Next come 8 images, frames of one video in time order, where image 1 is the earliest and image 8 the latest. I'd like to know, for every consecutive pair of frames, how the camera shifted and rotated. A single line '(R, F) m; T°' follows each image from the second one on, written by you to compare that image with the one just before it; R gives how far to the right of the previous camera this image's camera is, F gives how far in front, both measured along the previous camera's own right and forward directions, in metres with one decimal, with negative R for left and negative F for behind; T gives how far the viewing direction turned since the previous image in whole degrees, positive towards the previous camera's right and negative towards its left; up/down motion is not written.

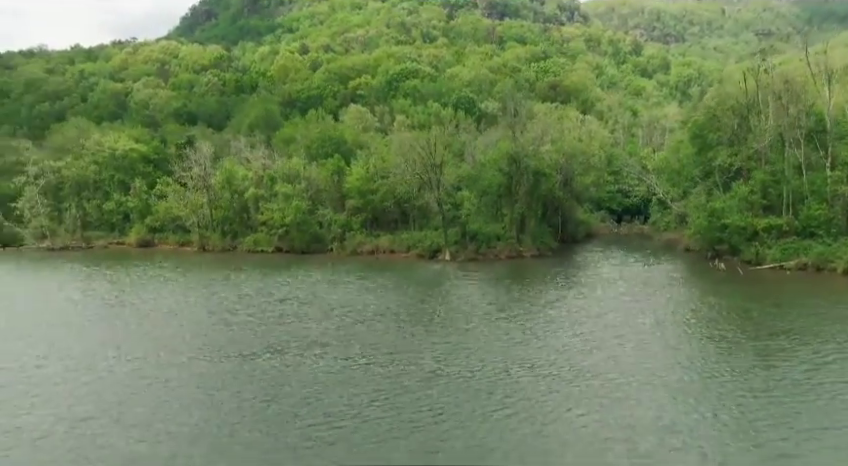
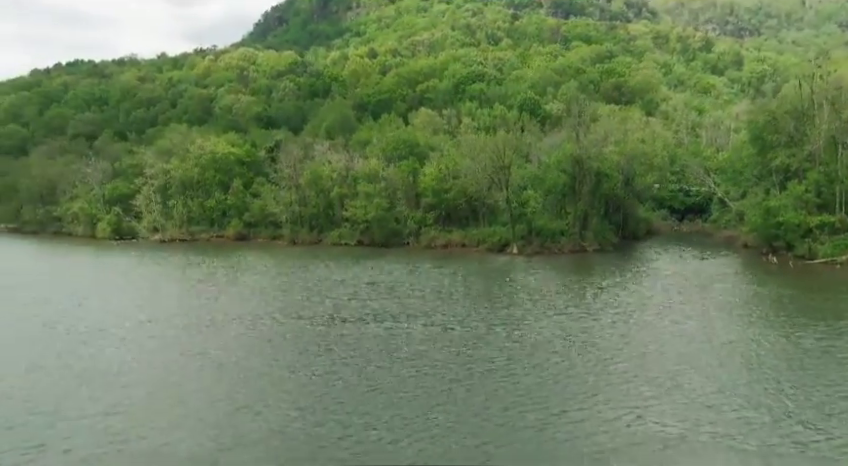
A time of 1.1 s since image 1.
(-0.7, -5.9) m; -5°
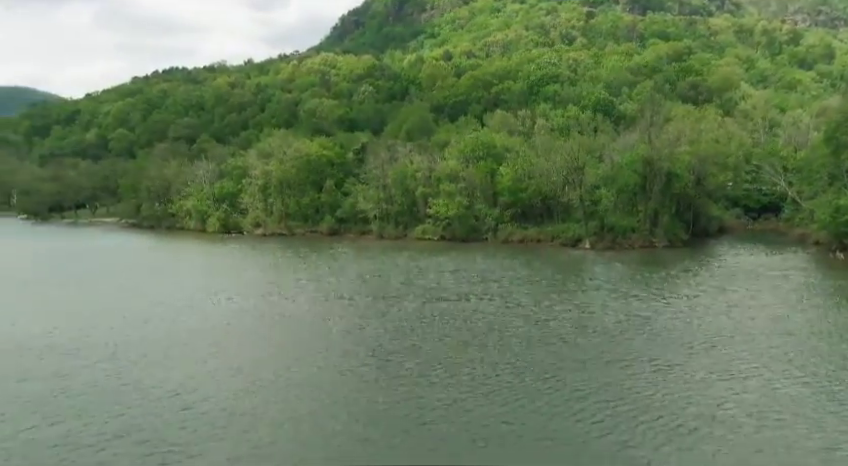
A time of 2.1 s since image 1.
(-0.8, -5.8) m; -6°
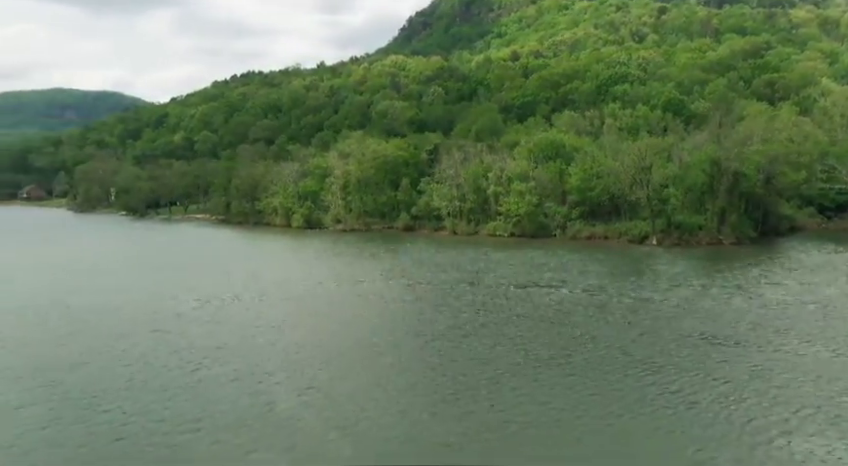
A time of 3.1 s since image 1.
(-0.8, -4.5) m; -6°
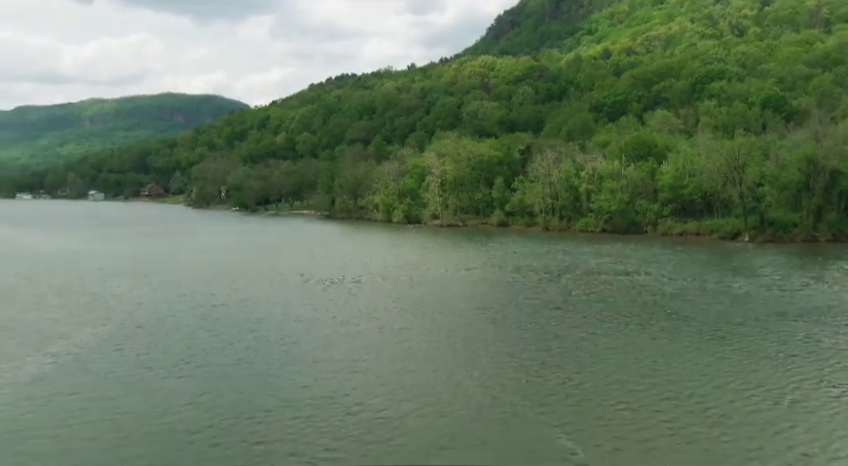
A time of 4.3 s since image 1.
(-1.0, -5.2) m; -8°
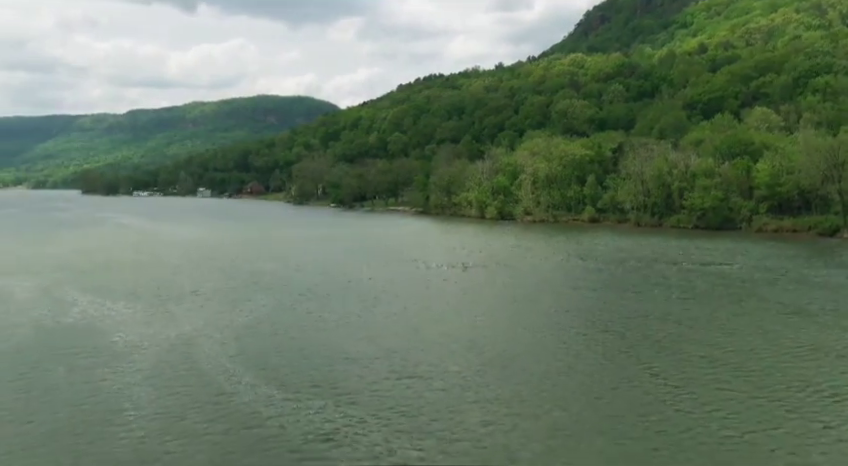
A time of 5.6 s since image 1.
(-1.2, -4.9) m; -7°
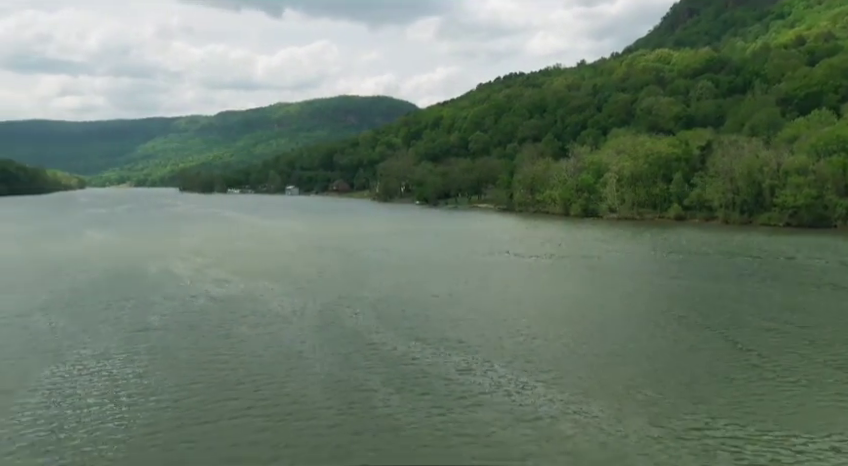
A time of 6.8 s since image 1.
(-1.1, -3.7) m; -7°
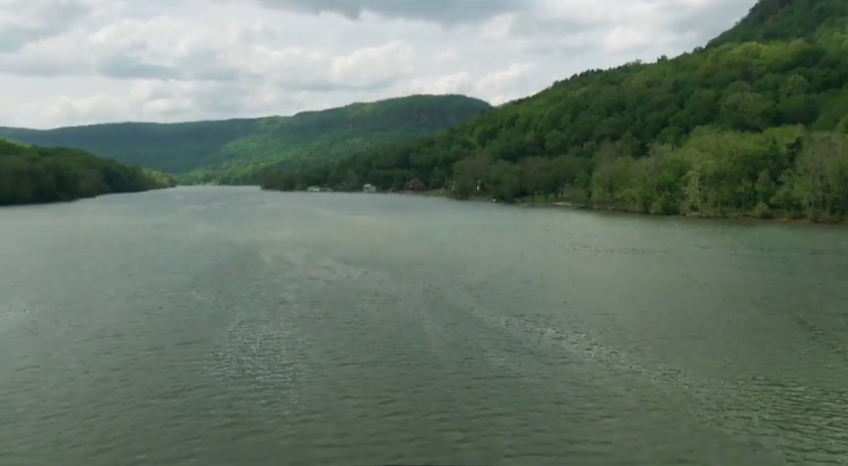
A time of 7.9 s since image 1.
(-0.8, -2.9) m; -6°
